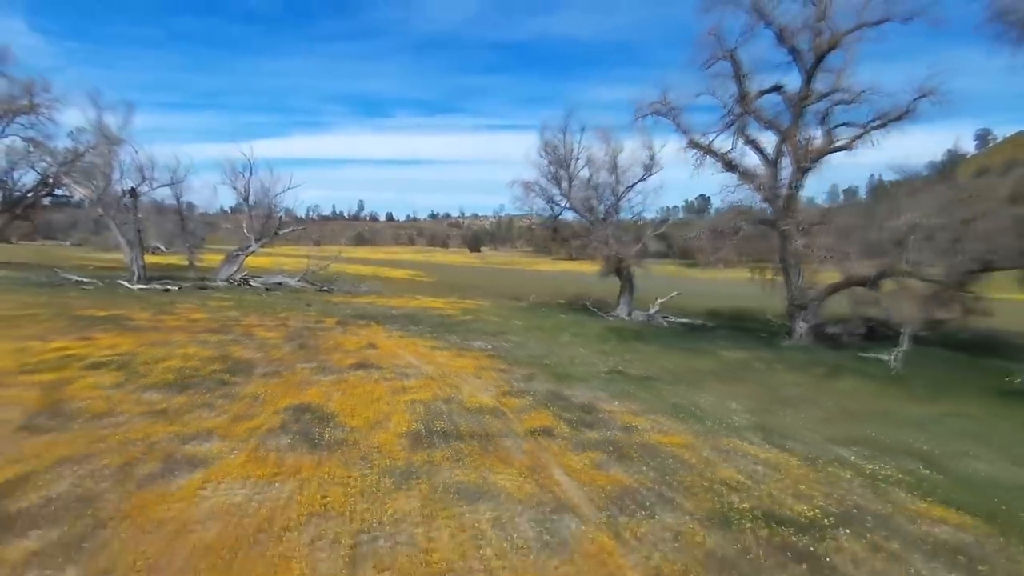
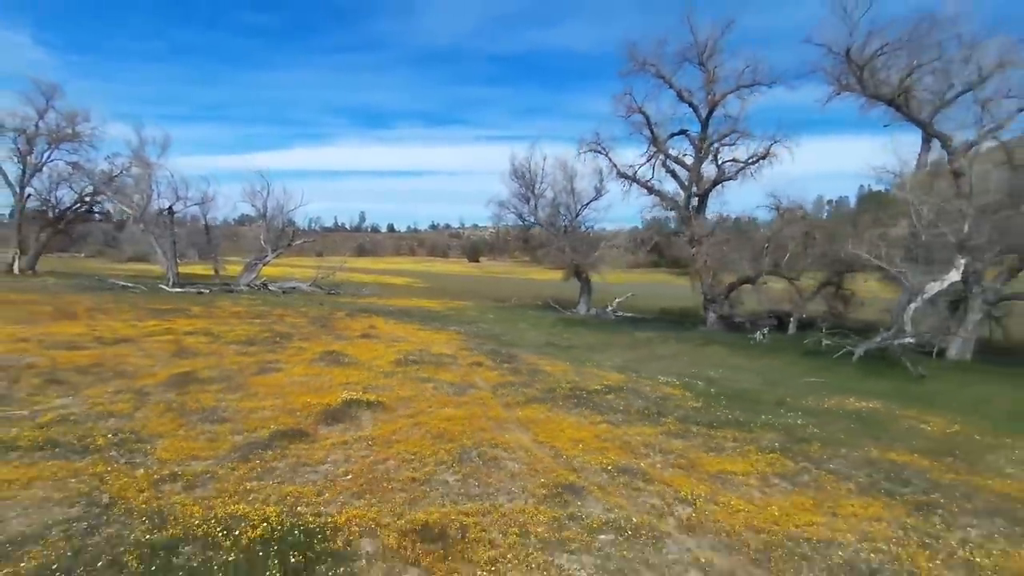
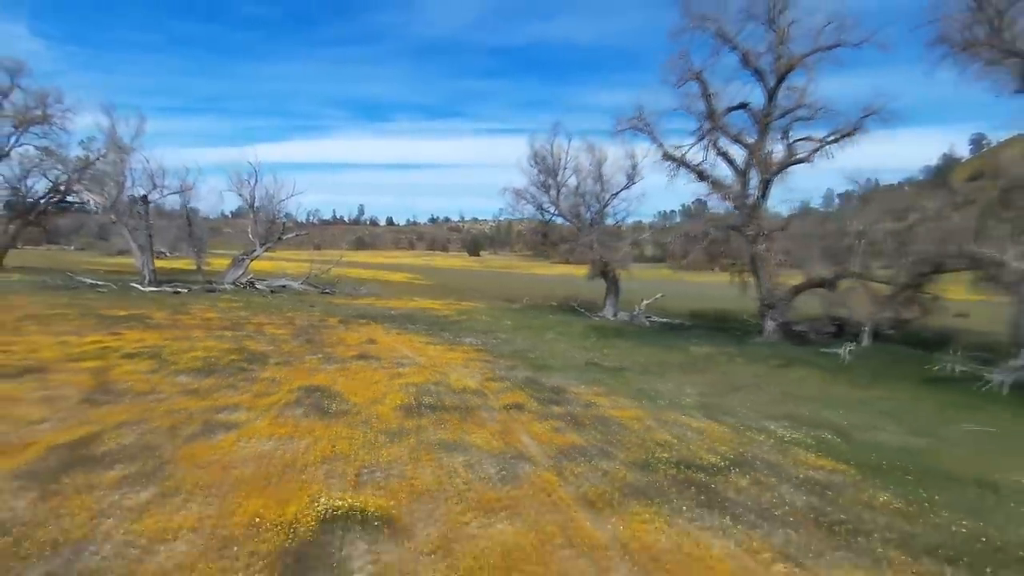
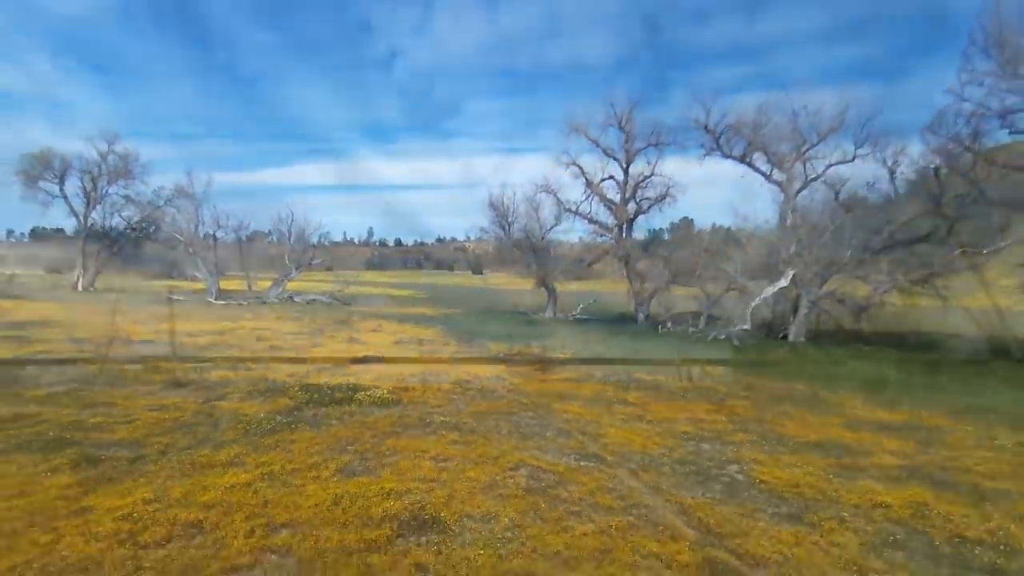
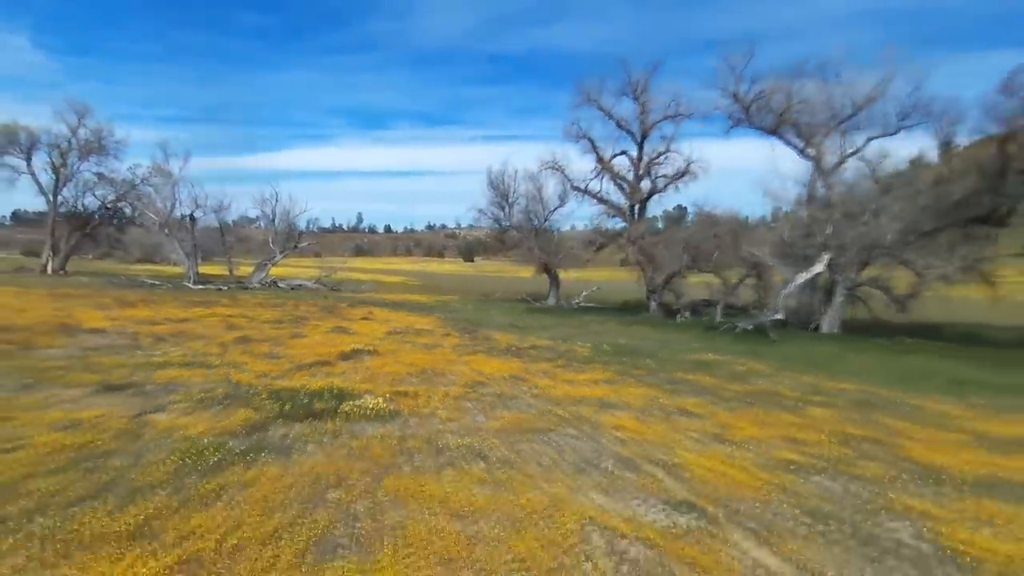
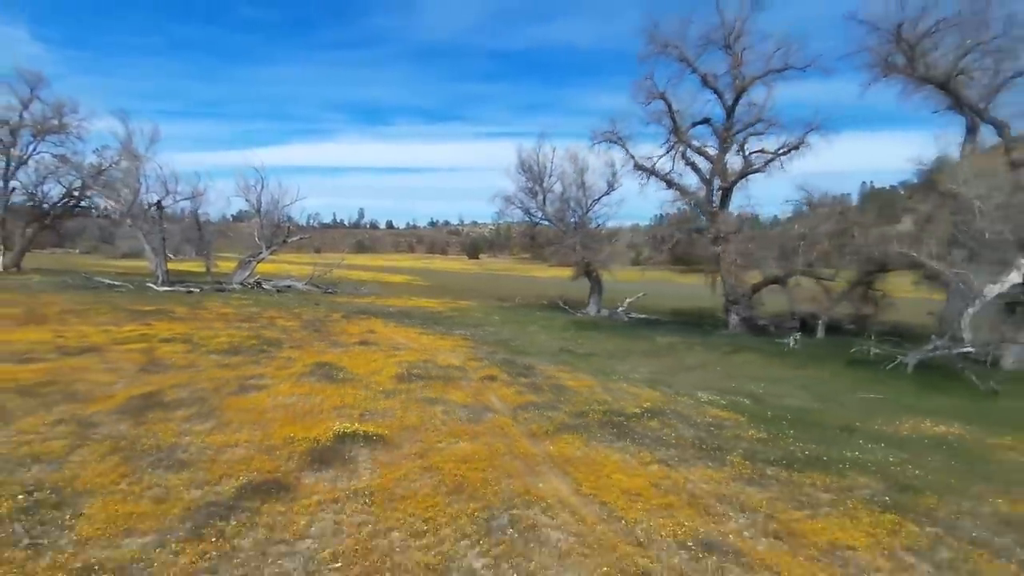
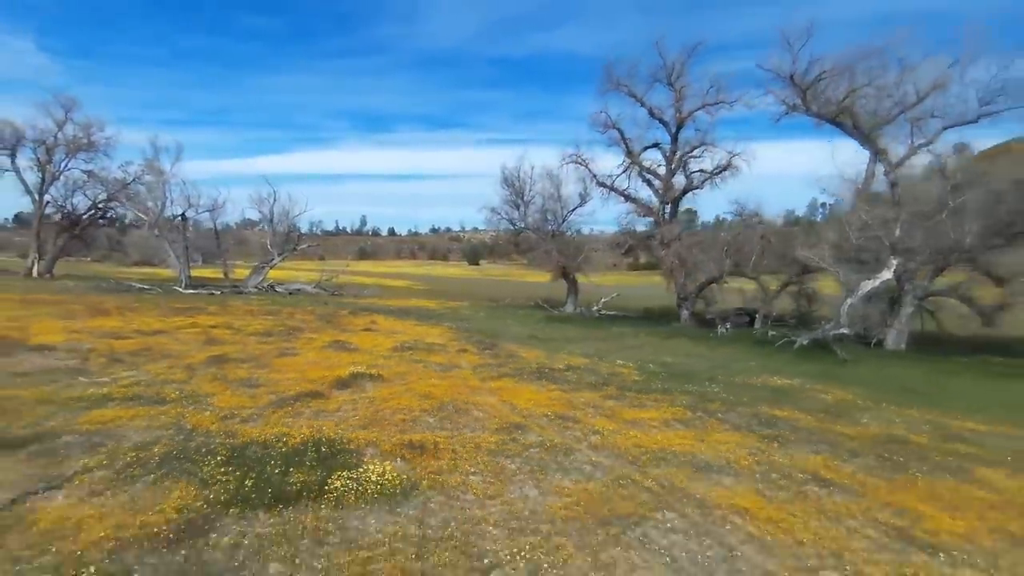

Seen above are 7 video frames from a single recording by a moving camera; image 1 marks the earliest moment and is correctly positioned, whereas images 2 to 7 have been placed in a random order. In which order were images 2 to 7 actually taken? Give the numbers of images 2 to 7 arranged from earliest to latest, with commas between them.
3, 6, 2, 7, 5, 4
